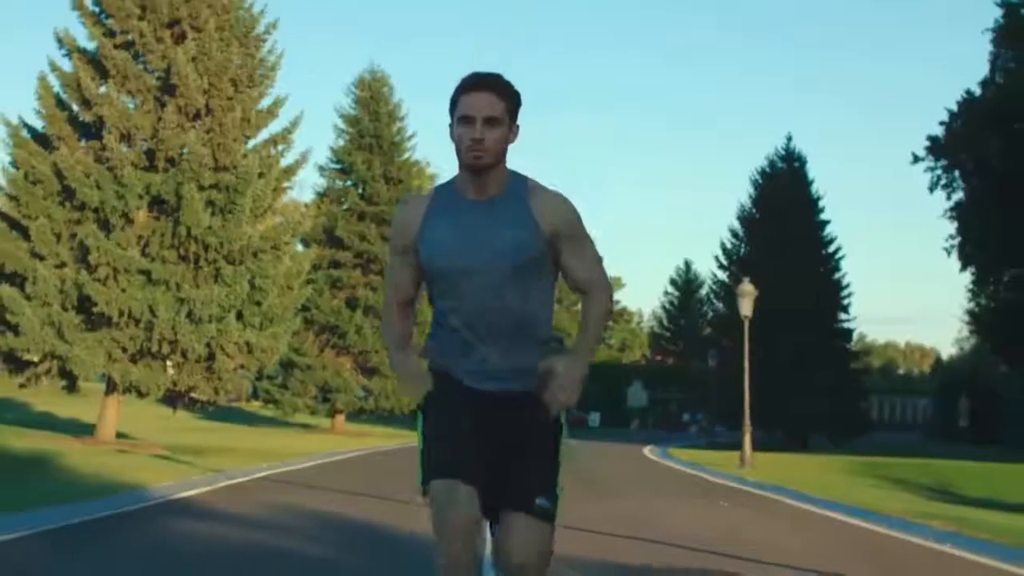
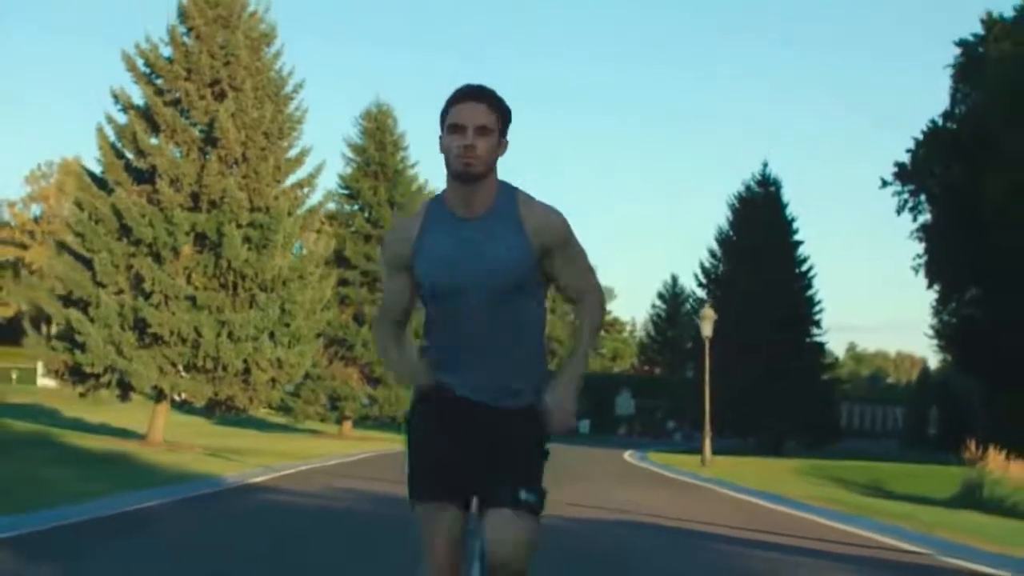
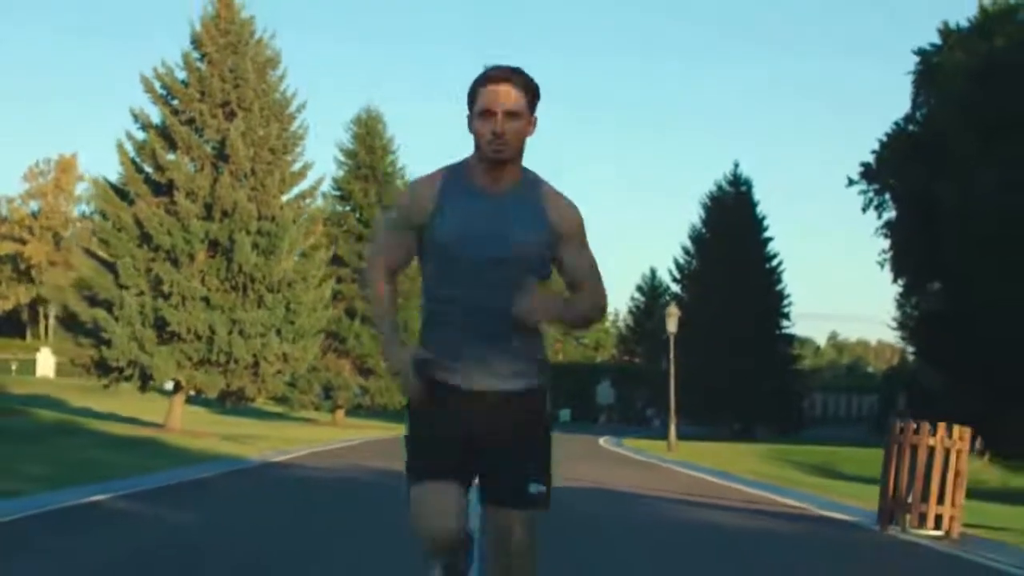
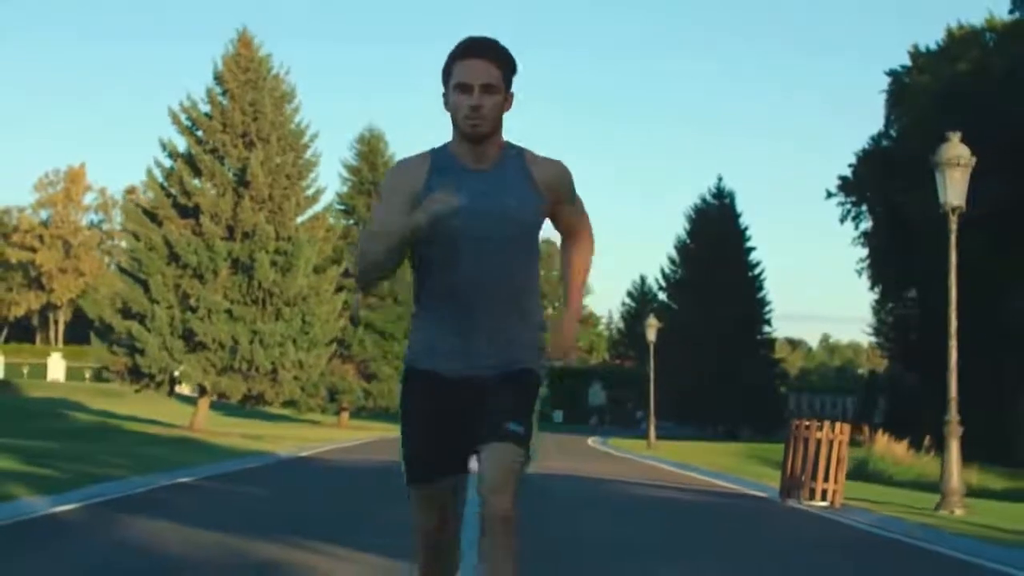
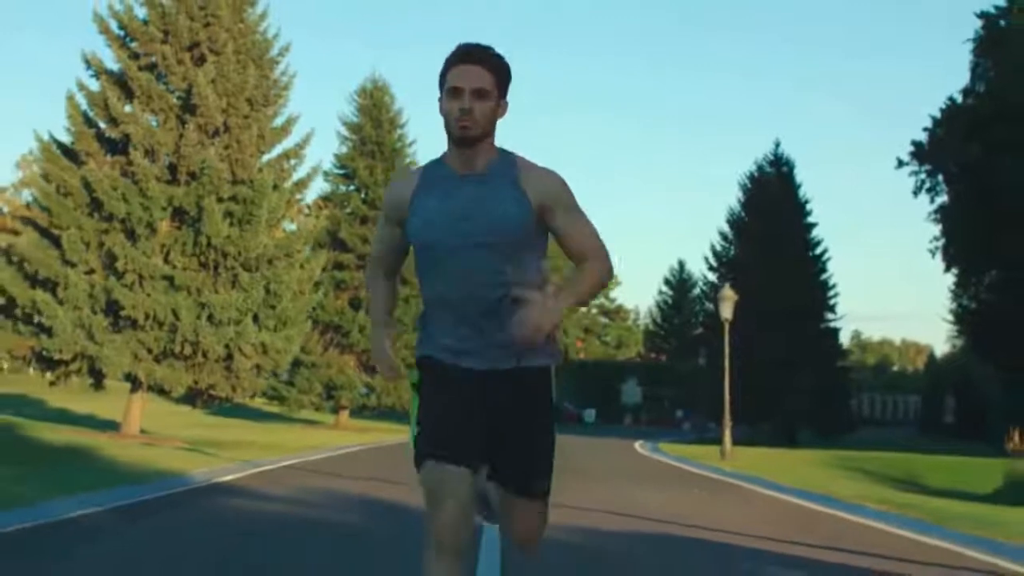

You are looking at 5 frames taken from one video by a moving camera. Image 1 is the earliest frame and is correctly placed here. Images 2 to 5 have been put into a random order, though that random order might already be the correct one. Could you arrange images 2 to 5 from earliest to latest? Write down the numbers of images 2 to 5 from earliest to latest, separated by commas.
5, 2, 3, 4
